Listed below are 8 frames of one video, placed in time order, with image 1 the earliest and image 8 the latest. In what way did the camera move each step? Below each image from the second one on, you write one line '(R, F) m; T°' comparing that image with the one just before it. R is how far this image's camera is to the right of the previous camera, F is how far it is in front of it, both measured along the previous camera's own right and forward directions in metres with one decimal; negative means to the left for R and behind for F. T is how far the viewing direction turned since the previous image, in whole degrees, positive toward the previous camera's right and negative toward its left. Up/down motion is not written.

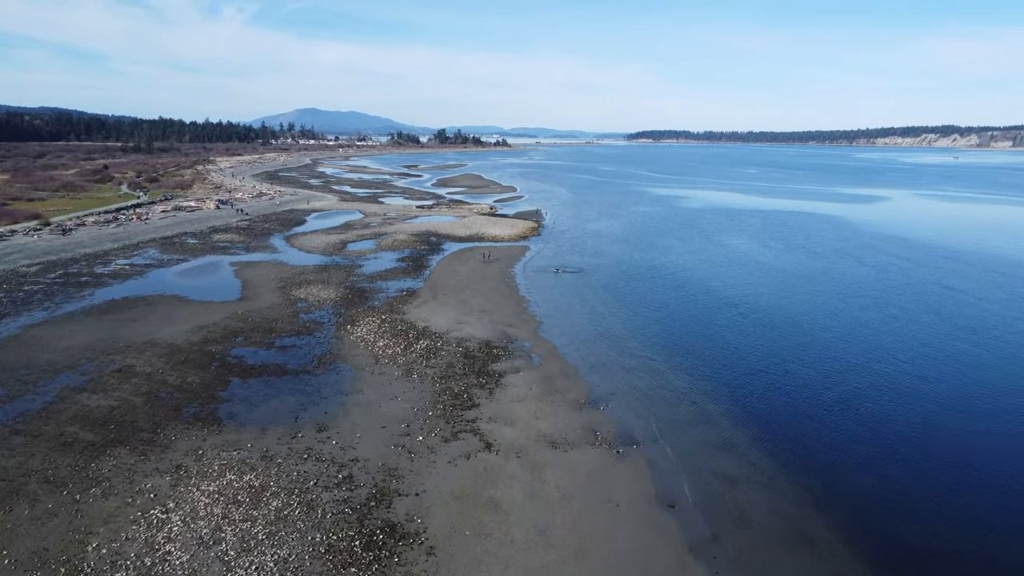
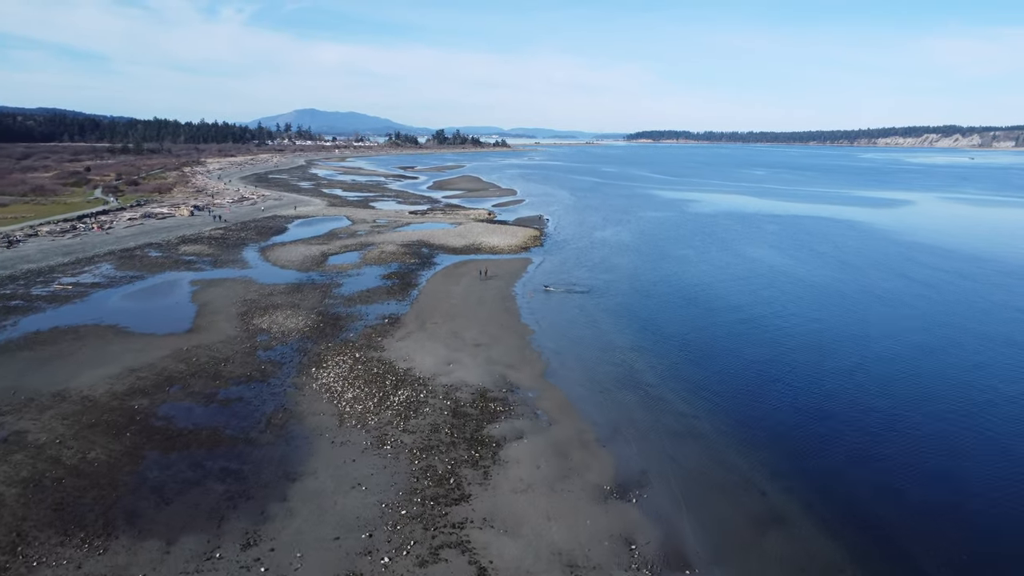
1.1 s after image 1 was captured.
(0.0, +4.2) m; 0°
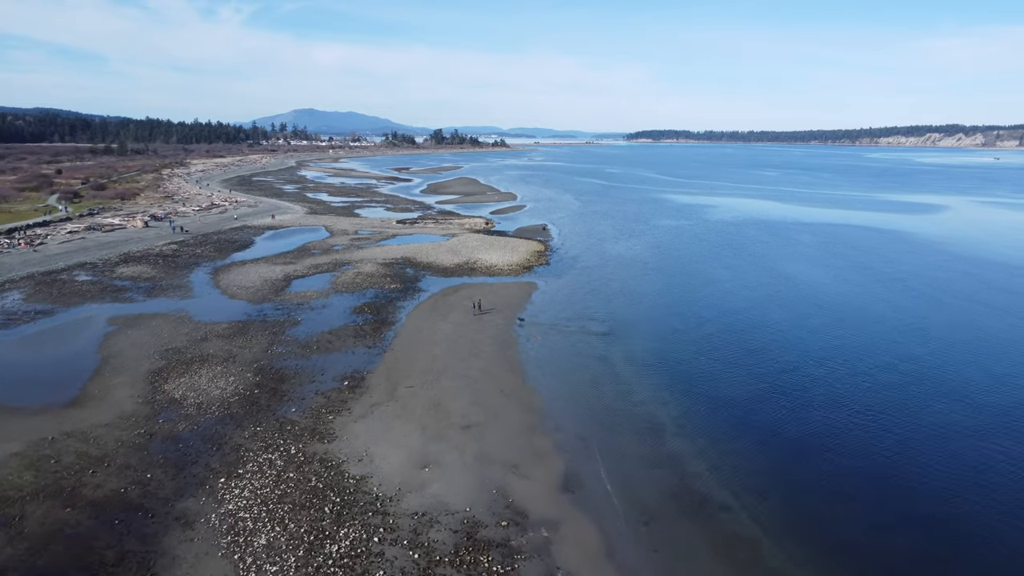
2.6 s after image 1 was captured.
(-0.1, +6.2) m; 0°
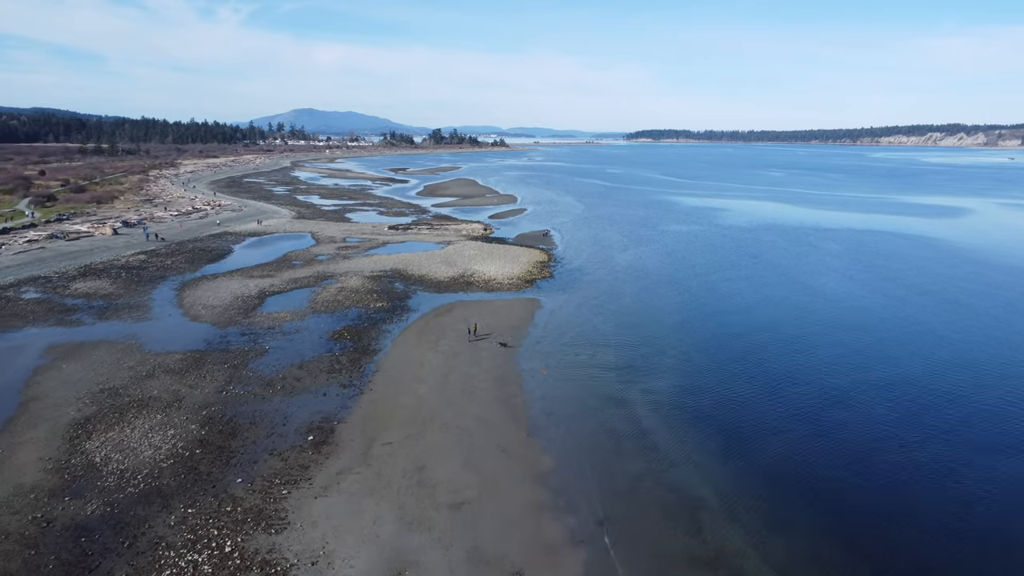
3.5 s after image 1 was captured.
(-0.1, +3.4) m; 0°
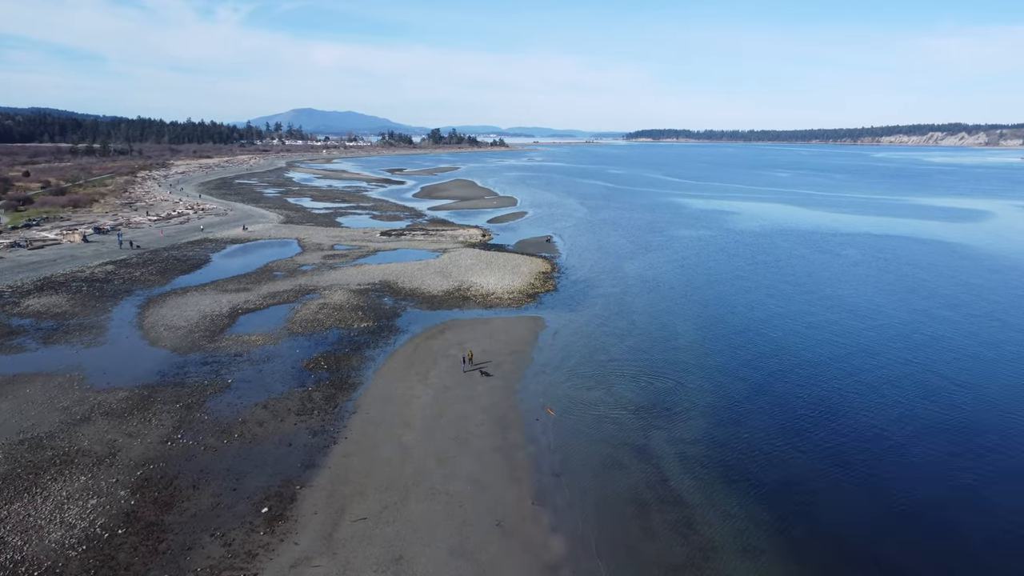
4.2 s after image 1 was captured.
(0.0, +2.9) m; 0°
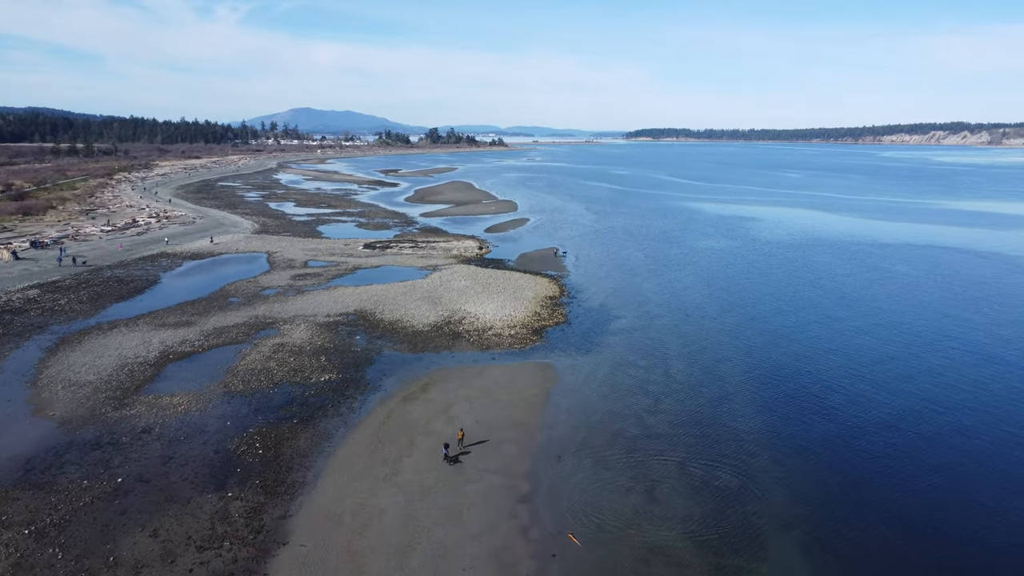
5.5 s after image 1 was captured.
(-0.1, +5.3) m; 0°
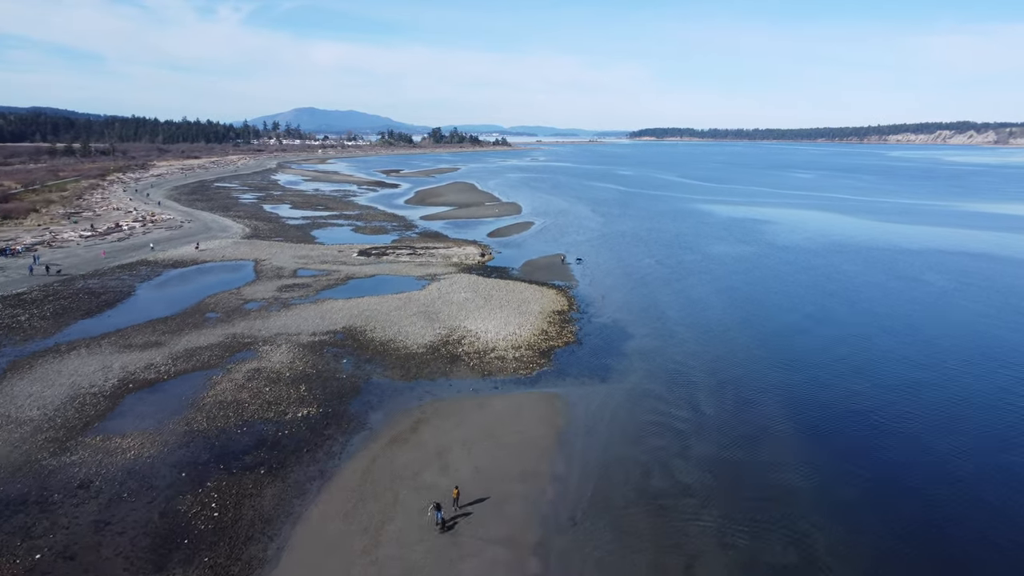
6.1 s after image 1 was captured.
(0.0, +2.4) m; 0°
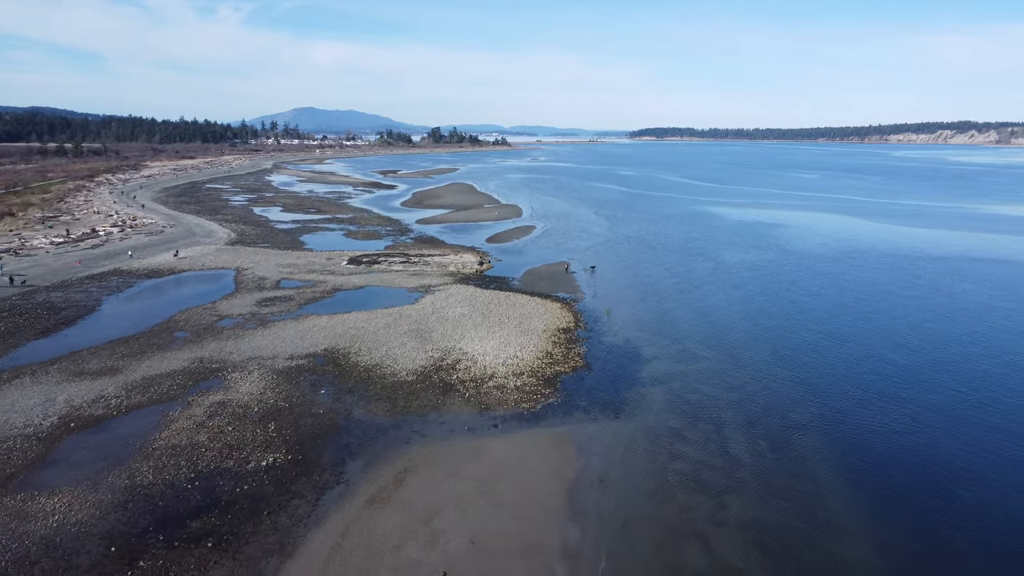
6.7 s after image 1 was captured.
(0.0, +2.4) m; 0°
